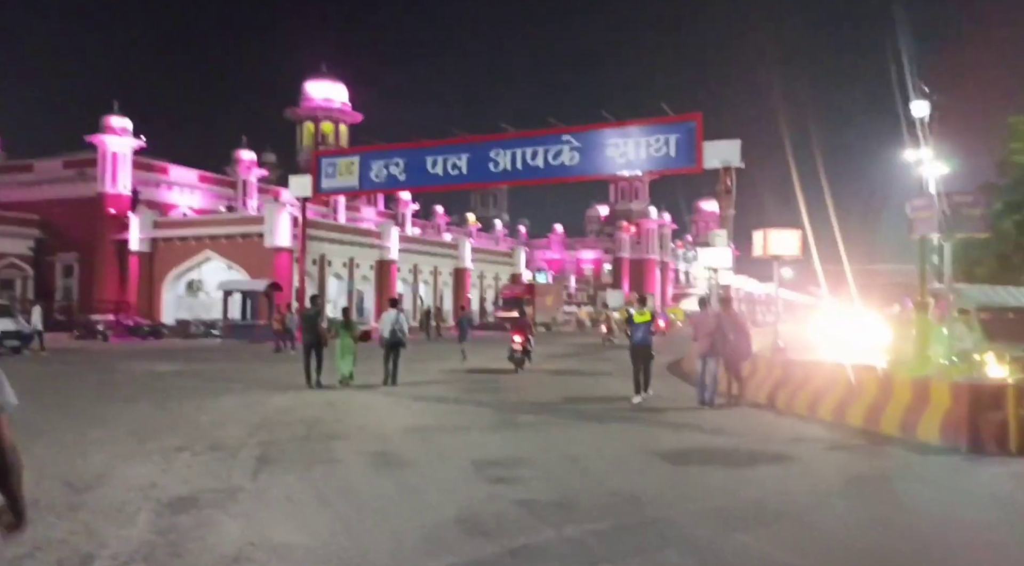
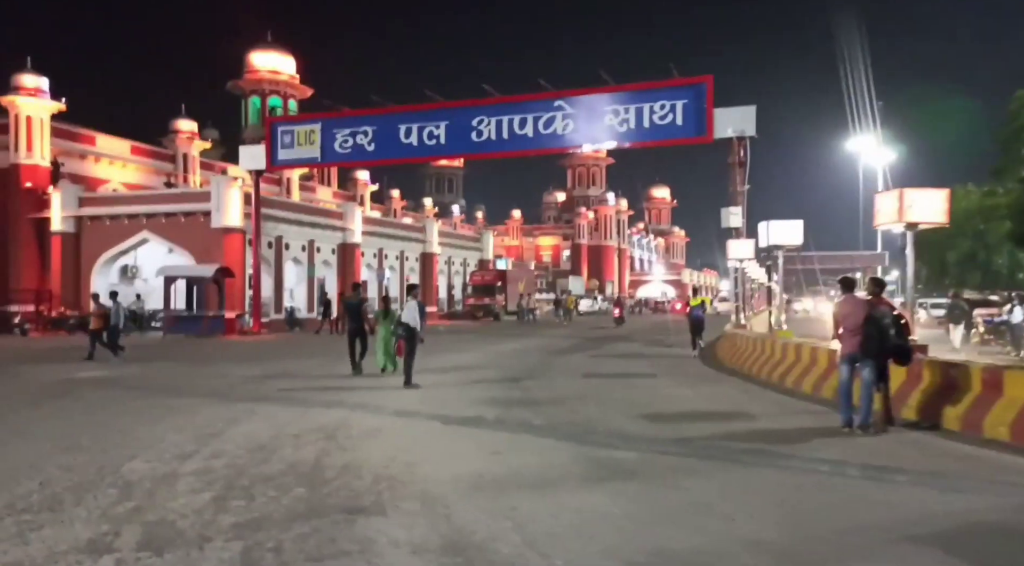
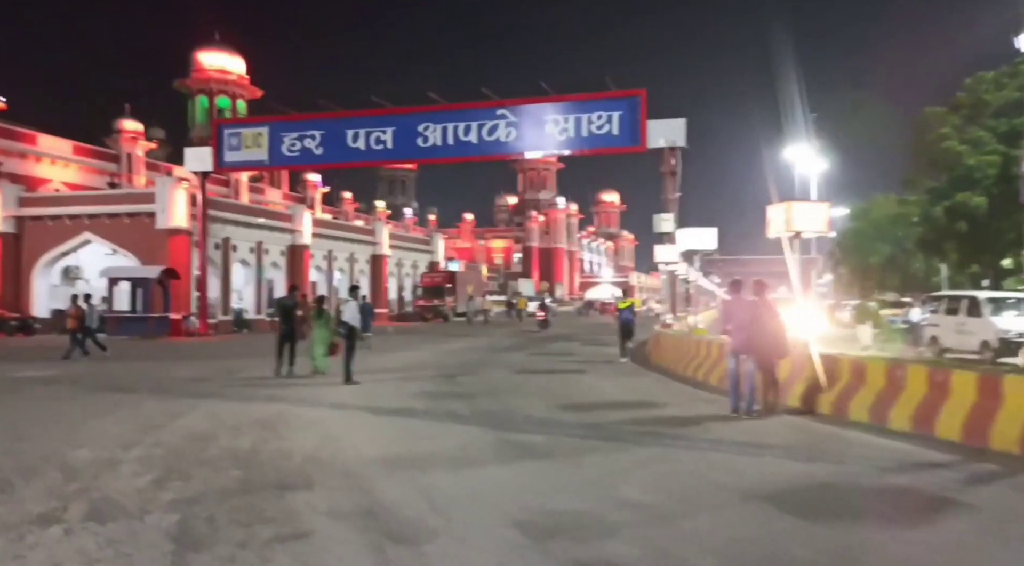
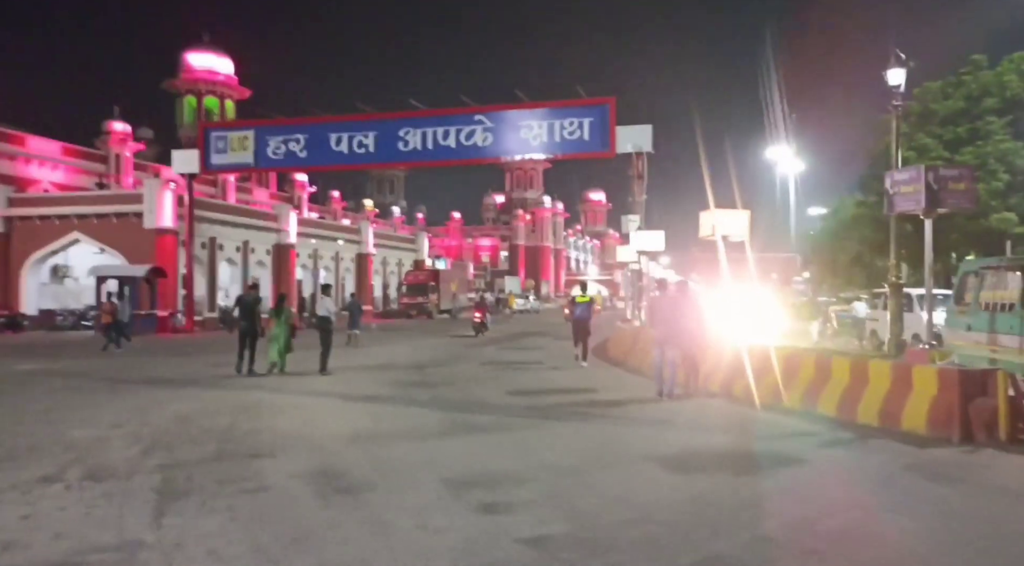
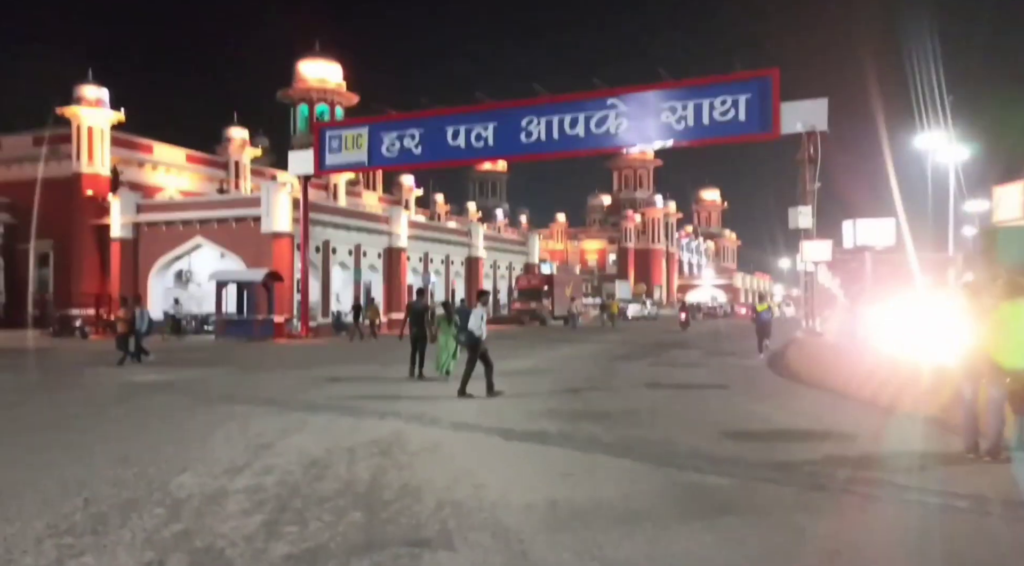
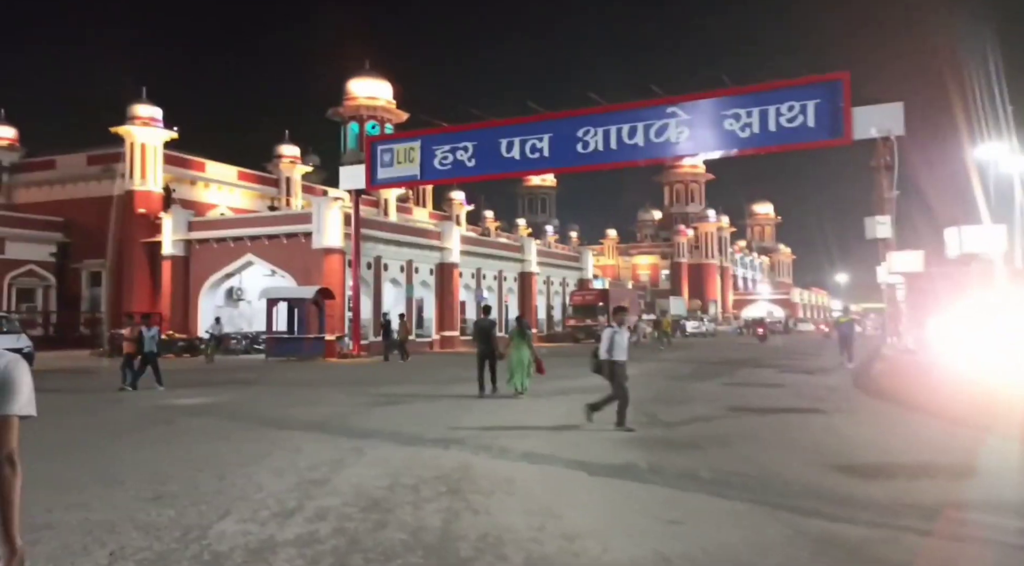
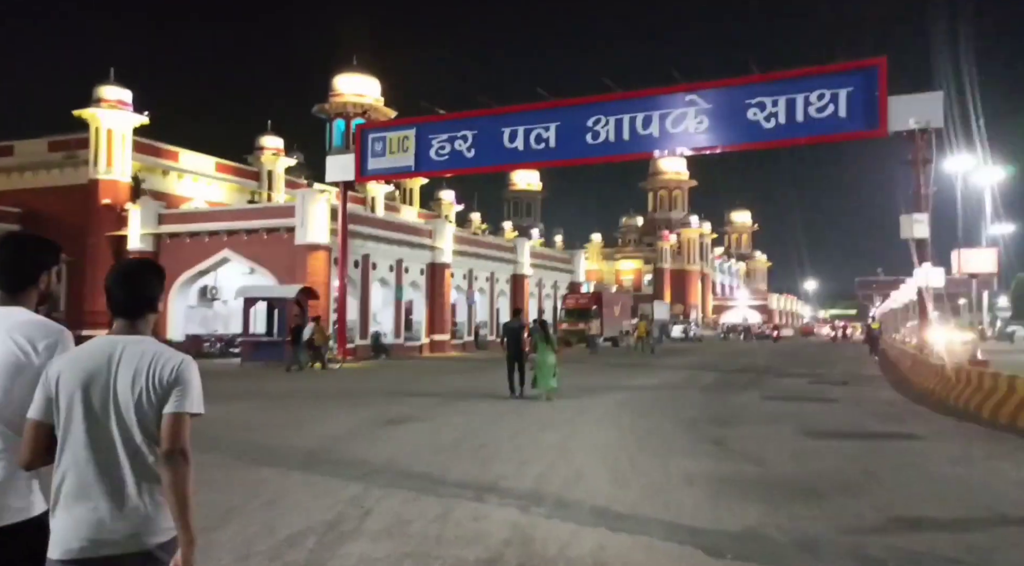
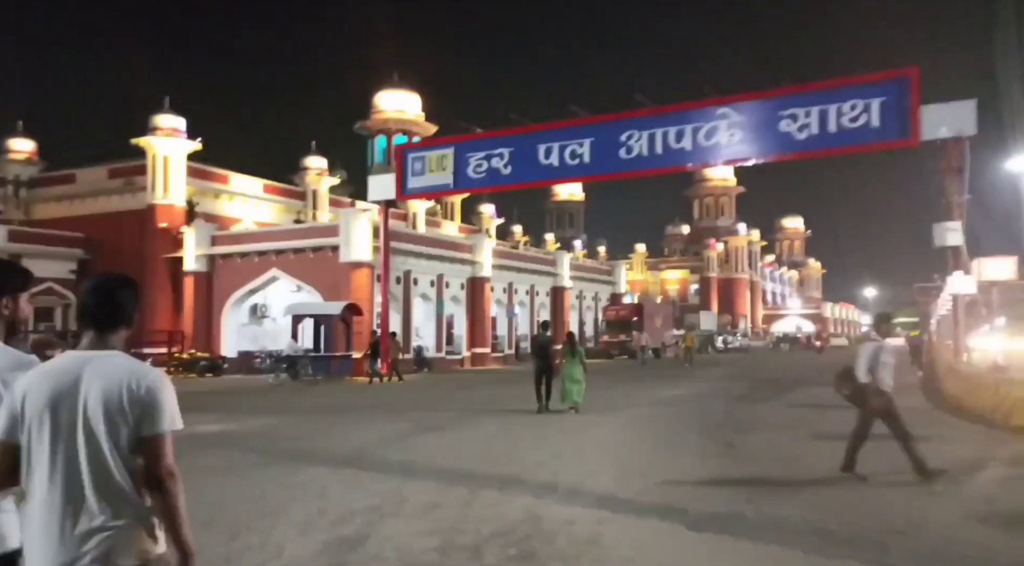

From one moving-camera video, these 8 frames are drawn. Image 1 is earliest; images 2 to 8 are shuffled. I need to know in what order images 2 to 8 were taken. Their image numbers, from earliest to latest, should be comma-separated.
4, 3, 2, 5, 6, 8, 7
